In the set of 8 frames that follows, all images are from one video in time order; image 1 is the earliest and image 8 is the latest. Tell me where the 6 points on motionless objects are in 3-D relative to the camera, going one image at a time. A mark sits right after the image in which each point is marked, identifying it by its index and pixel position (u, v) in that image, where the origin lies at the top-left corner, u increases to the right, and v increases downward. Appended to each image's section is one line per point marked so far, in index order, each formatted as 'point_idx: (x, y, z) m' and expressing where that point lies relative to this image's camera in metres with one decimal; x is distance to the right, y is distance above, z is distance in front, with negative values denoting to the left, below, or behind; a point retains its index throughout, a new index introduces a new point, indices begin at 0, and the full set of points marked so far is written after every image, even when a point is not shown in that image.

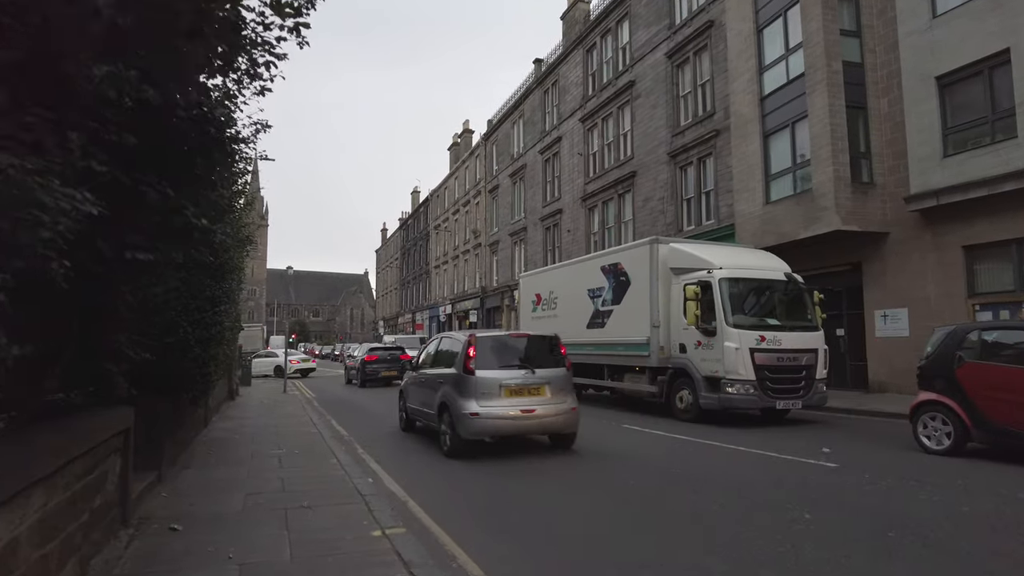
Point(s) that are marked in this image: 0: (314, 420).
0: (-4.2, -2.8, +13.6) m
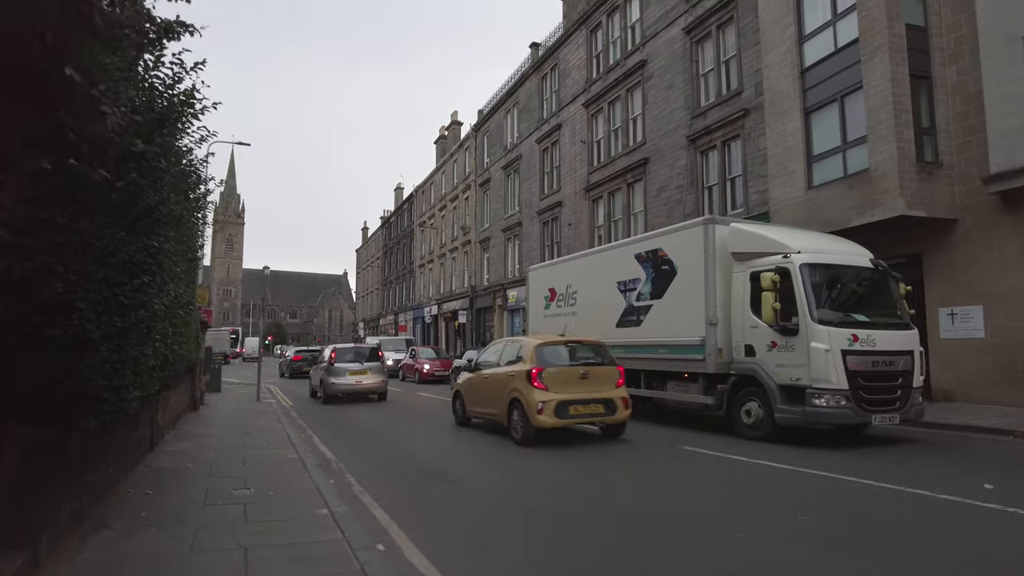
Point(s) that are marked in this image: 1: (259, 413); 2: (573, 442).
0: (-3.8, -2.6, +11.0) m
1: (-6.1, -3.0, +15.3) m
2: (+1.0, -2.6, +11.0) m
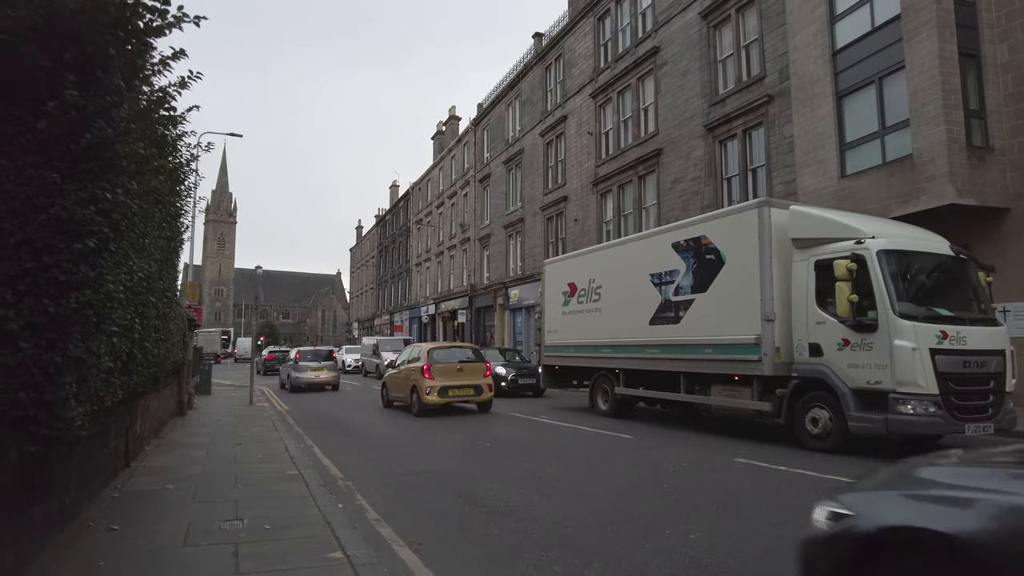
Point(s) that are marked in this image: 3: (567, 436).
0: (-3.4, -2.5, +9.7) m
1: (-5.7, -2.9, +14.1) m
2: (+1.4, -2.5, +9.8) m
3: (+1.0, -2.6, +11.2) m
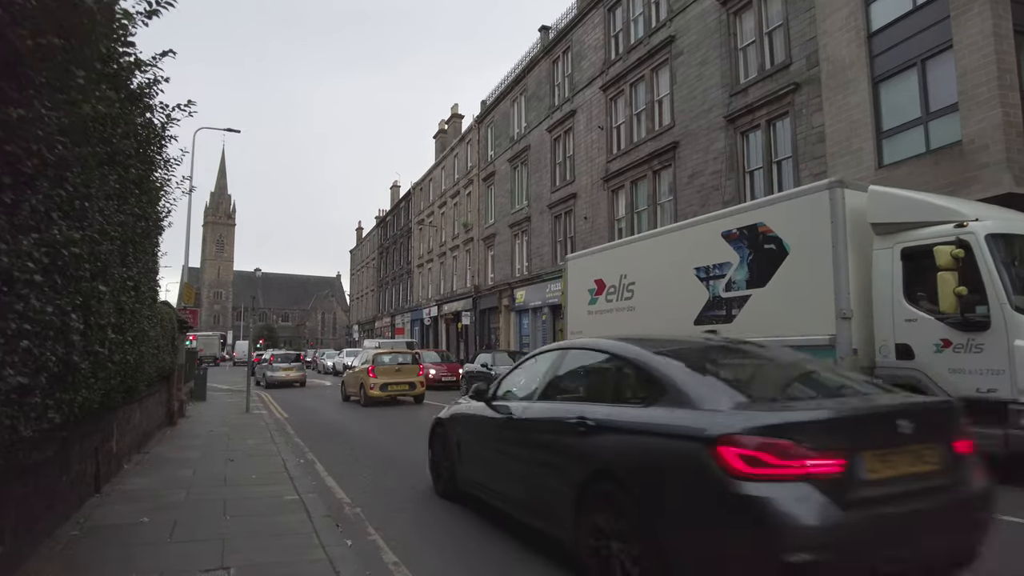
0: (-3.0, -2.4, +8.6) m
1: (-5.4, -2.9, +12.9) m
2: (+1.8, -2.5, +8.6) m
3: (+1.4, -2.5, +10.1) m
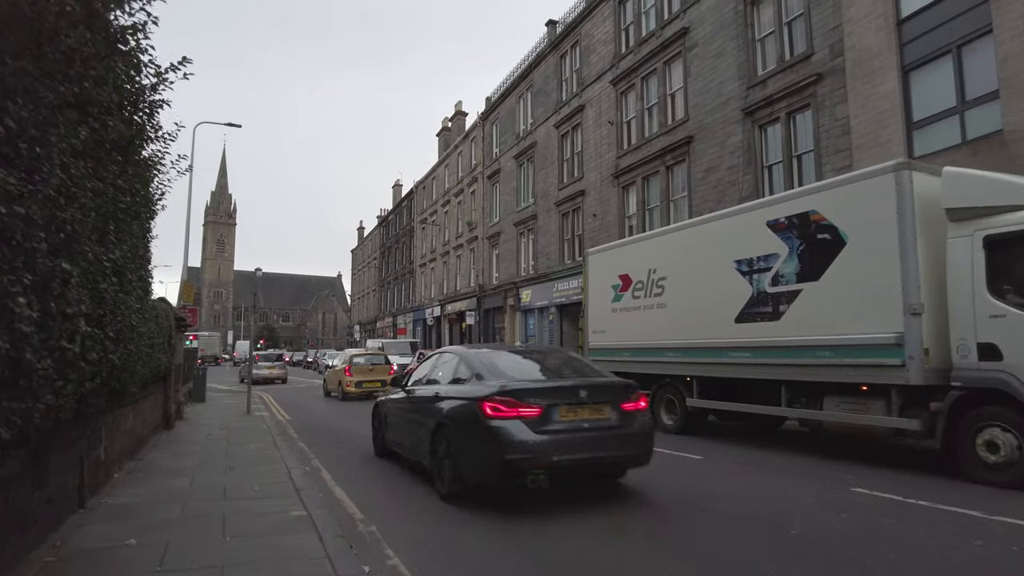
0: (-2.7, -2.3, +7.9) m
1: (-5.1, -2.8, +12.3) m
2: (+2.1, -2.4, +8.0) m
3: (+1.7, -2.5, +9.4) m
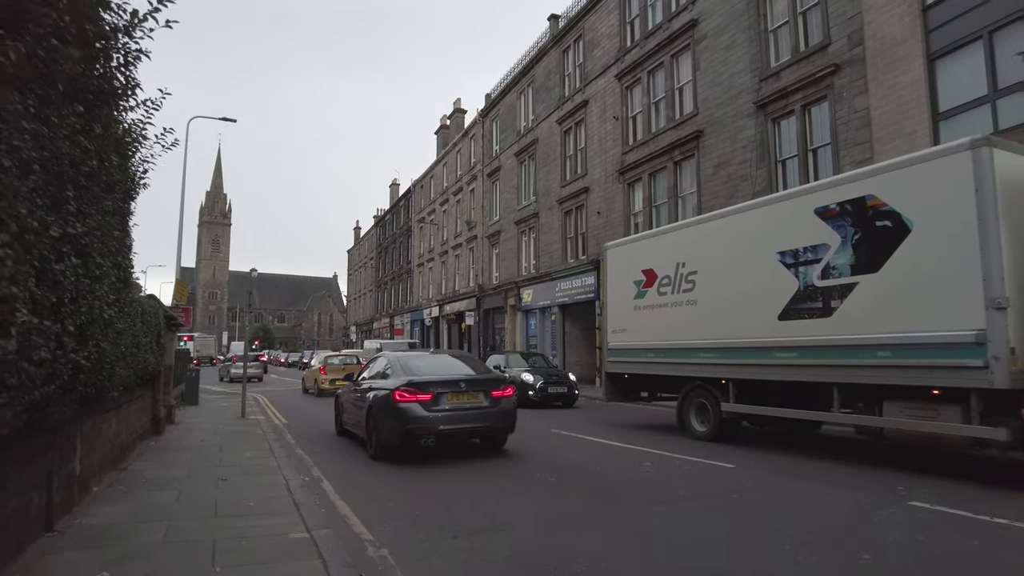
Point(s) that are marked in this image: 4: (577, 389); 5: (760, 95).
0: (-2.5, -2.3, +7.2) m
1: (-4.9, -2.7, +11.5) m
2: (+2.4, -2.3, +7.3) m
3: (+1.9, -2.4, +8.7) m
4: (+1.9, -3.0, +18.9) m
5: (+7.6, +5.9, +19.6) m
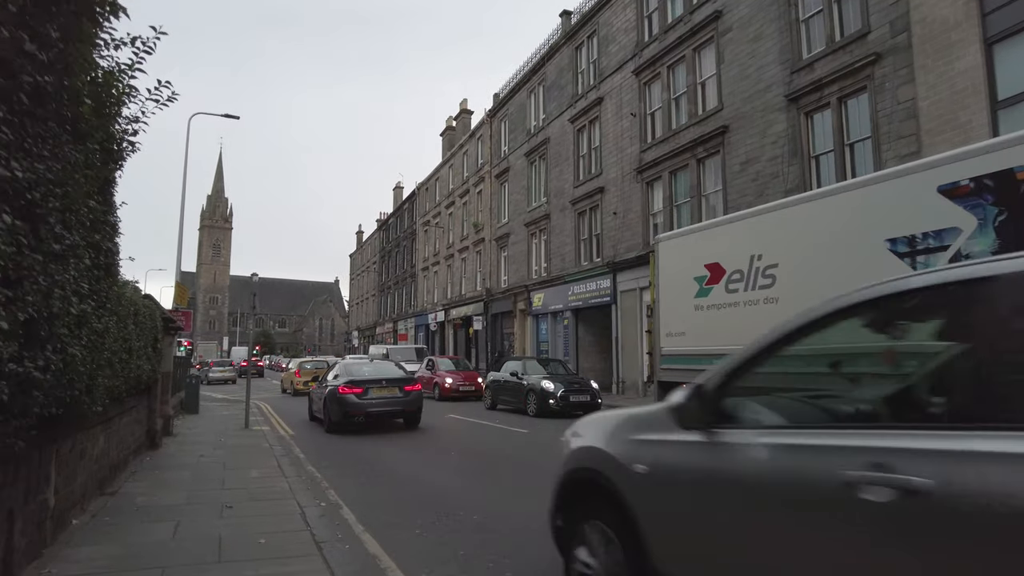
0: (-1.9, -2.2, +6.2) m
1: (-4.3, -2.7, +10.5) m
2: (+2.9, -2.3, +6.2) m
3: (+2.4, -2.4, +7.6) m
4: (+2.5, -3.1, +17.8) m
5: (+8.1, +5.8, +18.6) m
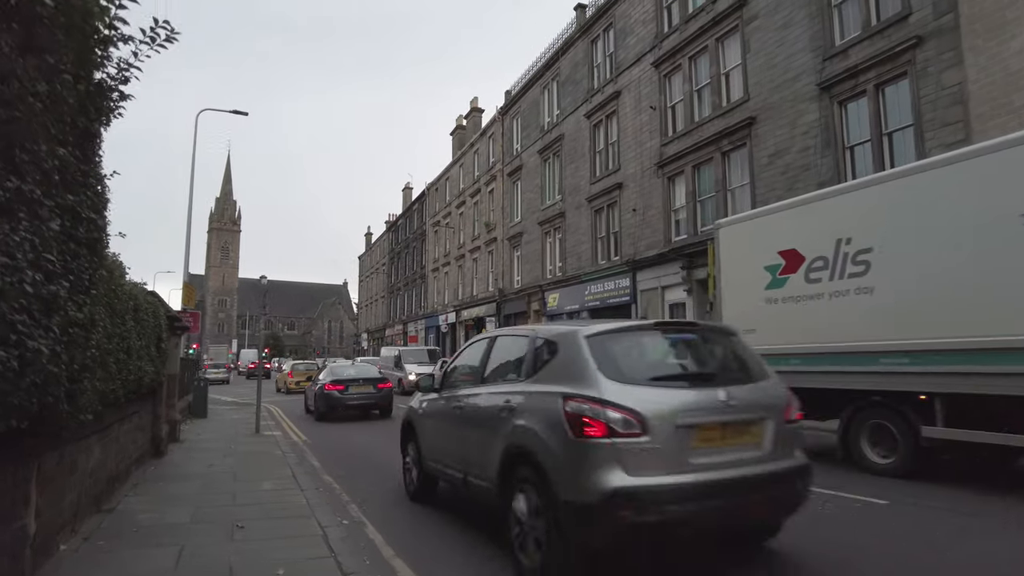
0: (-1.5, -2.1, +5.4) m
1: (-3.9, -2.6, +9.7) m
2: (+3.3, -2.2, +5.4) m
3: (+2.9, -2.3, +6.8) m
4: (+3.0, -3.0, +17.0) m
5: (+8.7, +5.9, +17.7) m
